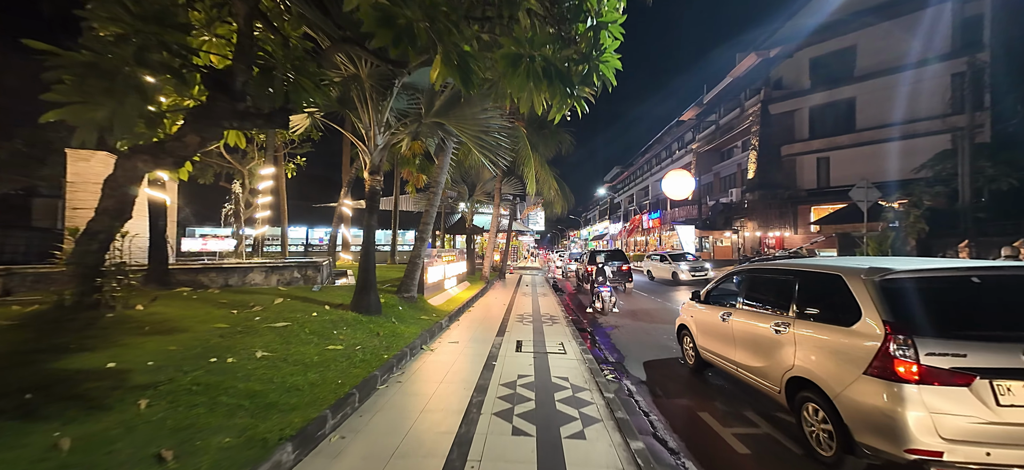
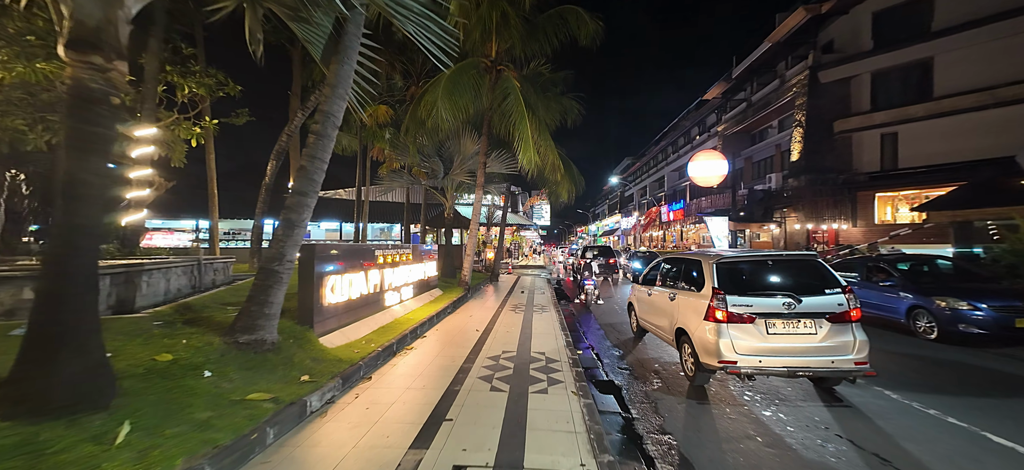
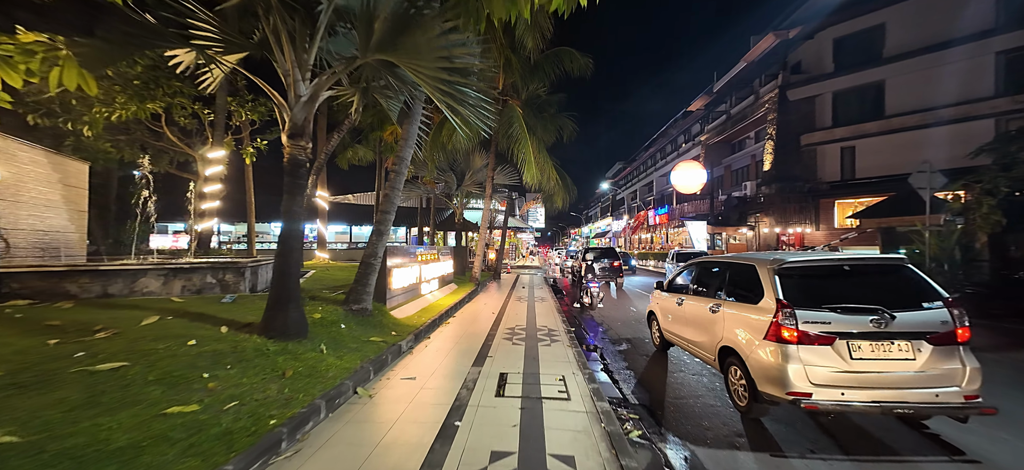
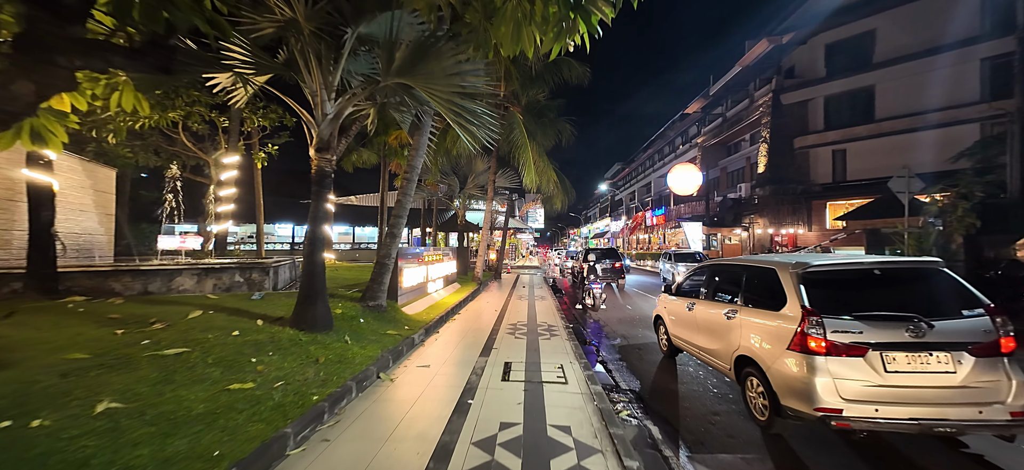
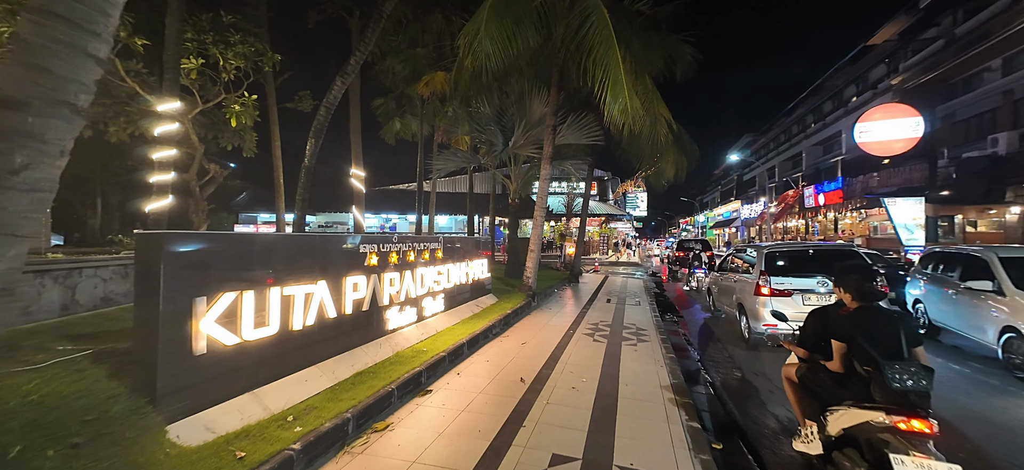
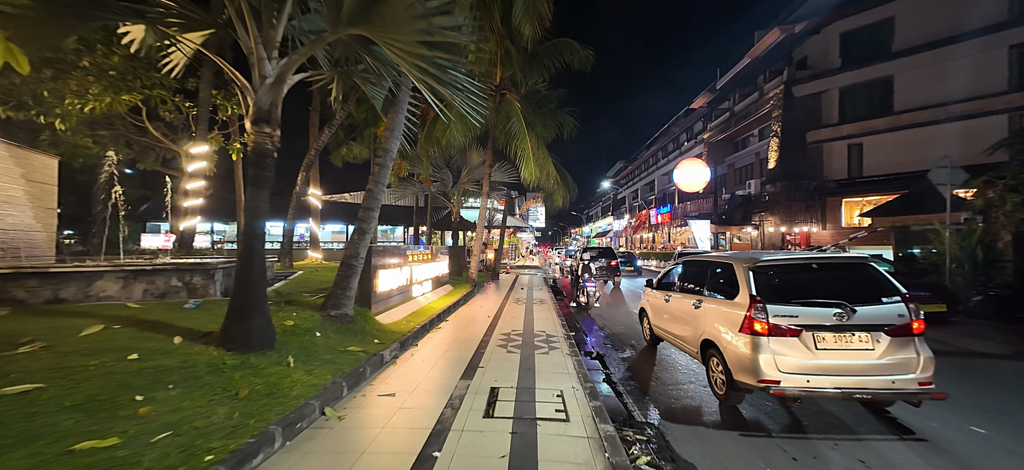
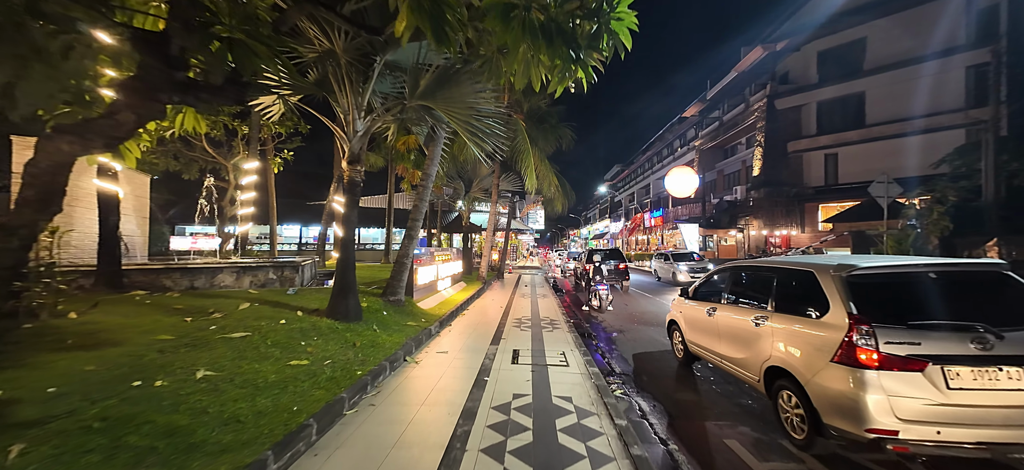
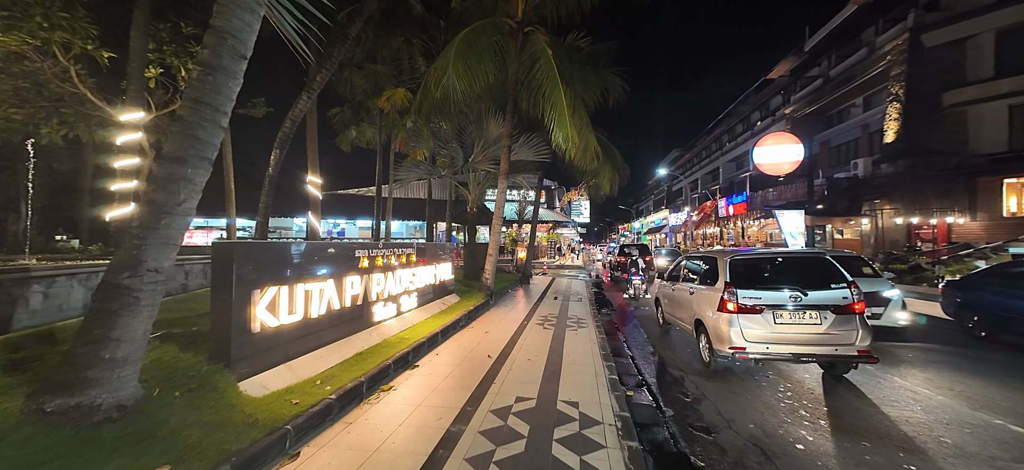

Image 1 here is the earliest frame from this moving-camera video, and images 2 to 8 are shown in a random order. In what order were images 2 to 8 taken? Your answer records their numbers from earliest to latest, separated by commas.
7, 4, 3, 6, 2, 8, 5
